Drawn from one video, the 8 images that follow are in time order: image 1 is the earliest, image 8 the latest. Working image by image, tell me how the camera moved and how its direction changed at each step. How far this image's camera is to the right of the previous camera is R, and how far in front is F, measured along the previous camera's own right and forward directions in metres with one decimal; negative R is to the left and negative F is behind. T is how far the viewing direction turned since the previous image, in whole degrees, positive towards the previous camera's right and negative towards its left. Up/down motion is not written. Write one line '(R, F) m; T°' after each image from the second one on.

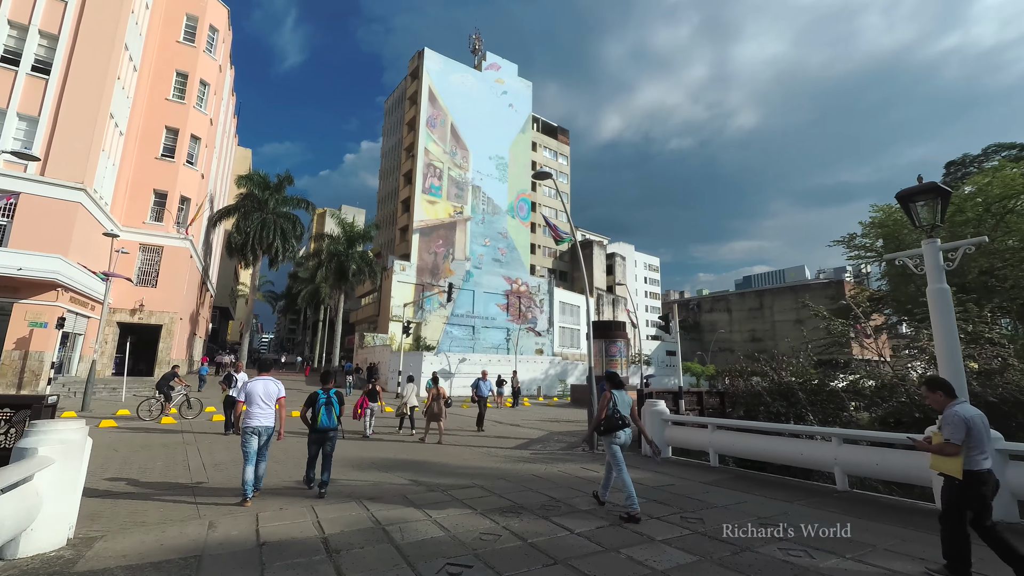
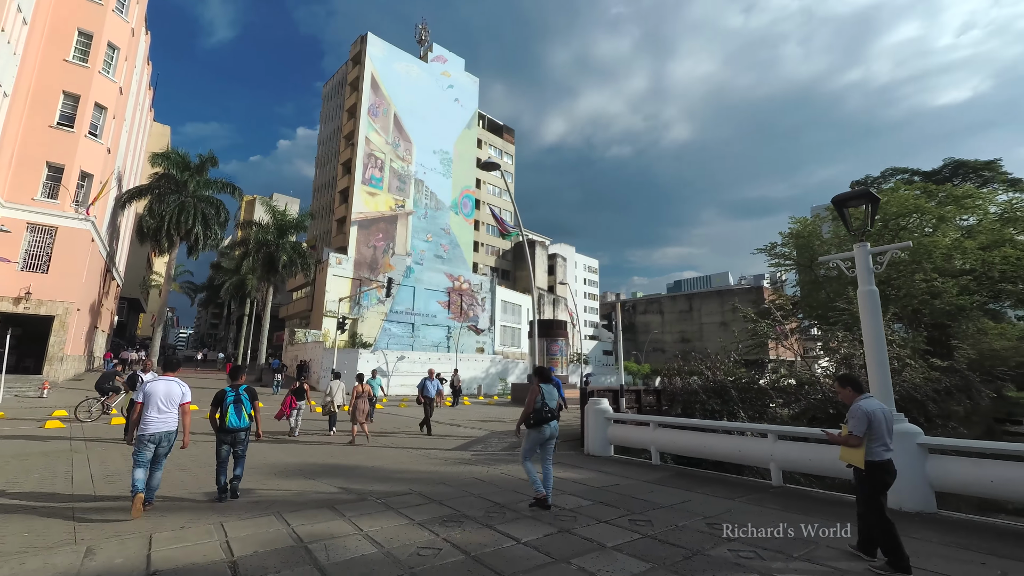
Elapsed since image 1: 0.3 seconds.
(0.0, +0.3) m; +7°
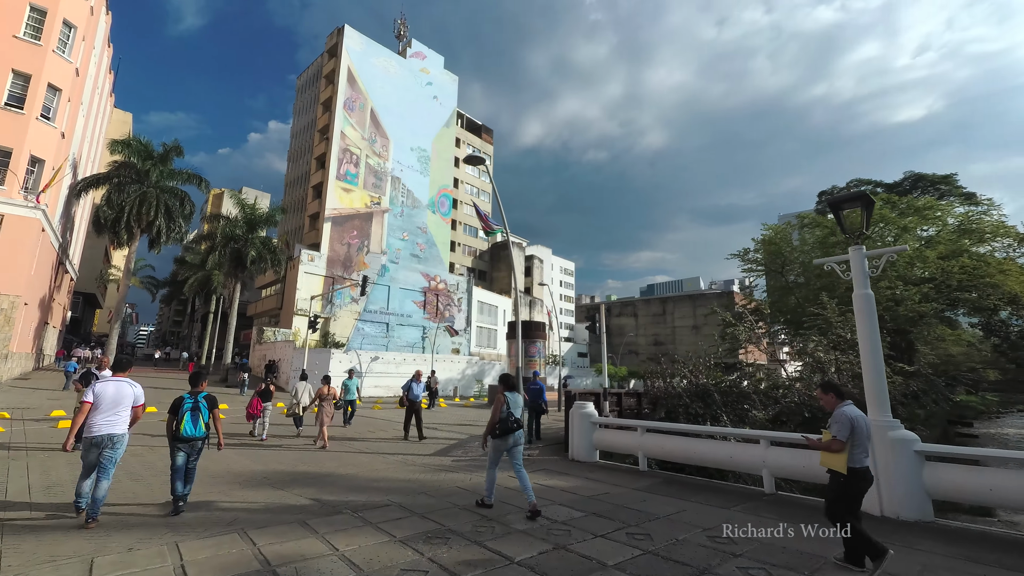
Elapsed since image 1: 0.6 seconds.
(-0.2, +0.3) m; +3°
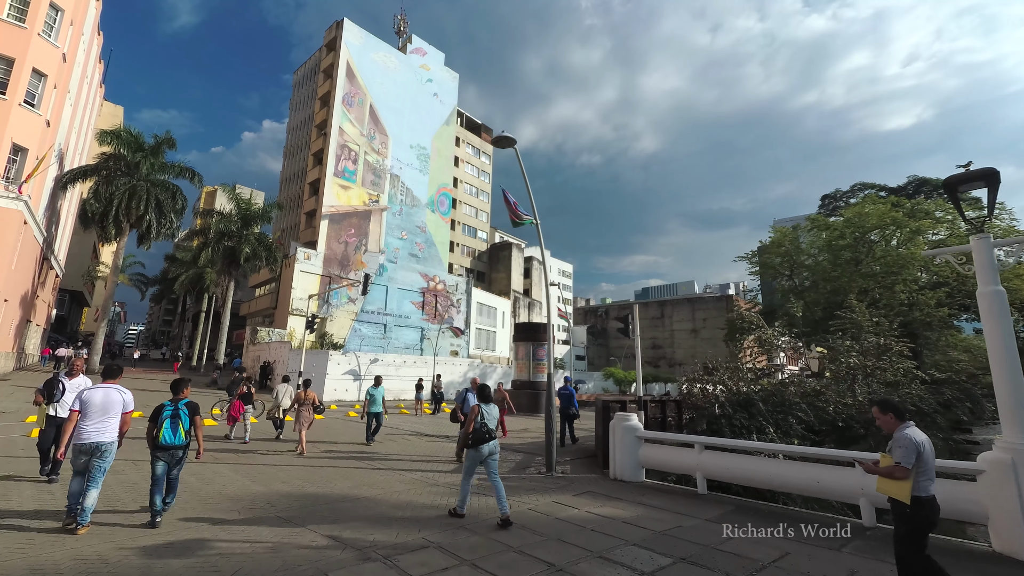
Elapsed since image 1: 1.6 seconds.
(-0.6, +0.8) m; +1°
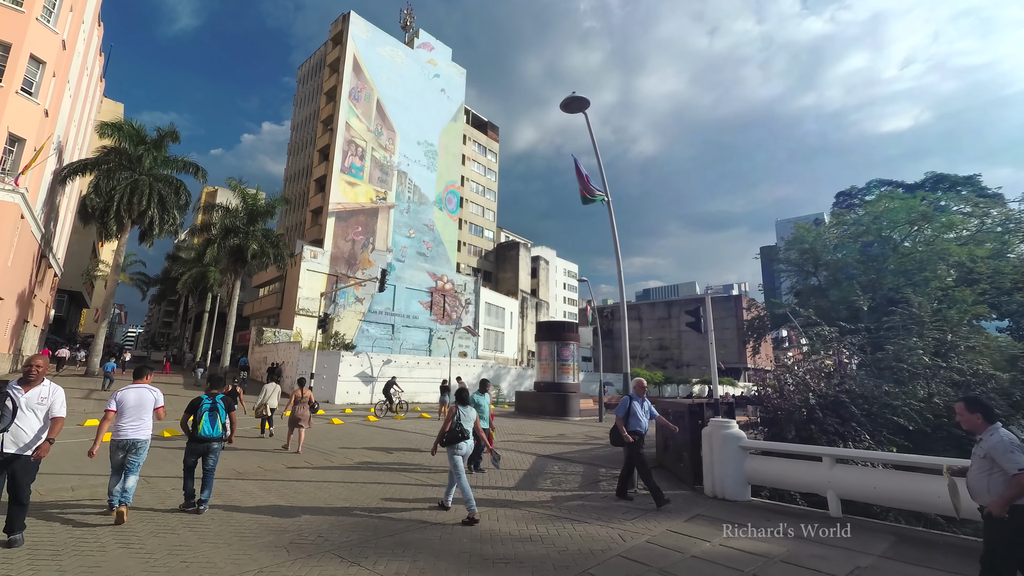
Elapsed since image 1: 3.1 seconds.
(-1.0, +1.0) m; 0°
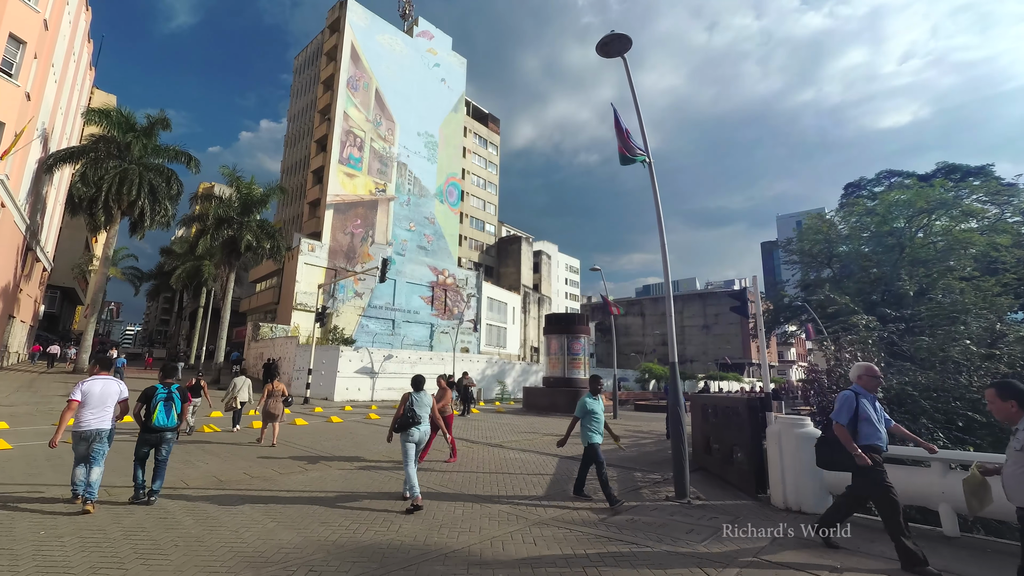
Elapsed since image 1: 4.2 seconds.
(-0.3, +0.9) m; 0°
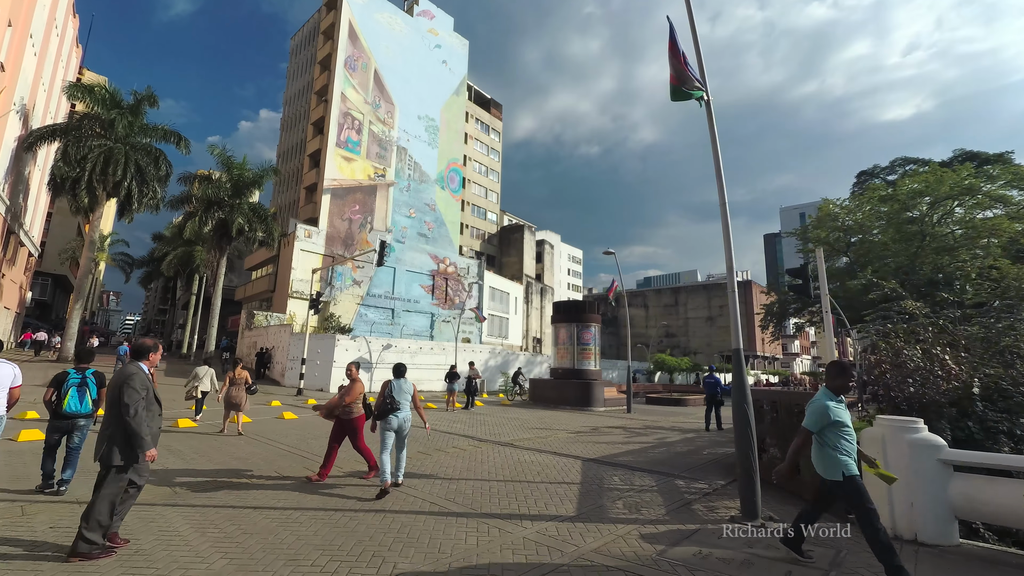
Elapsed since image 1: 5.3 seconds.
(-0.2, +1.1) m; 0°
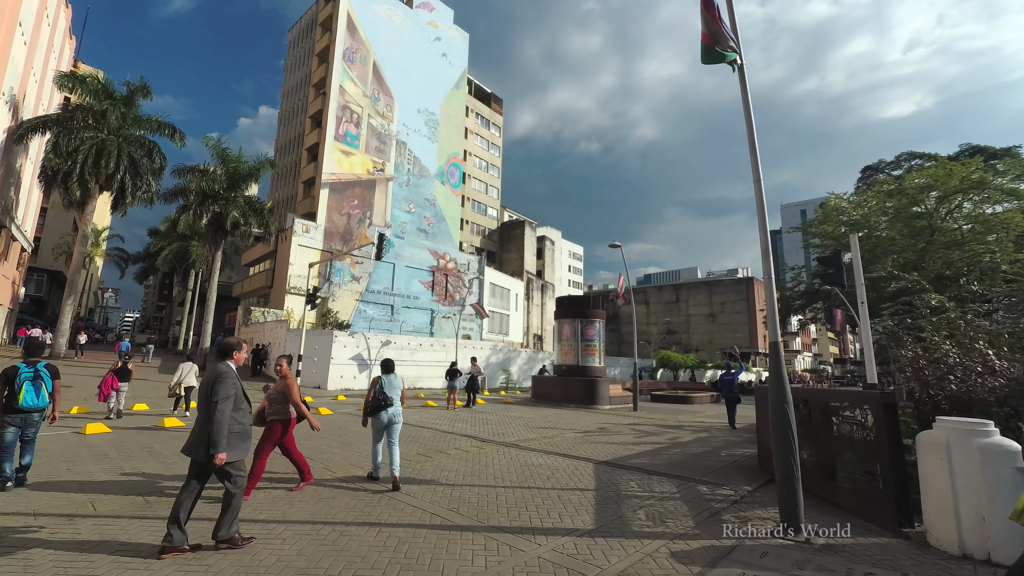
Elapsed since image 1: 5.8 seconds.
(-0.1, +0.5) m; 0°
